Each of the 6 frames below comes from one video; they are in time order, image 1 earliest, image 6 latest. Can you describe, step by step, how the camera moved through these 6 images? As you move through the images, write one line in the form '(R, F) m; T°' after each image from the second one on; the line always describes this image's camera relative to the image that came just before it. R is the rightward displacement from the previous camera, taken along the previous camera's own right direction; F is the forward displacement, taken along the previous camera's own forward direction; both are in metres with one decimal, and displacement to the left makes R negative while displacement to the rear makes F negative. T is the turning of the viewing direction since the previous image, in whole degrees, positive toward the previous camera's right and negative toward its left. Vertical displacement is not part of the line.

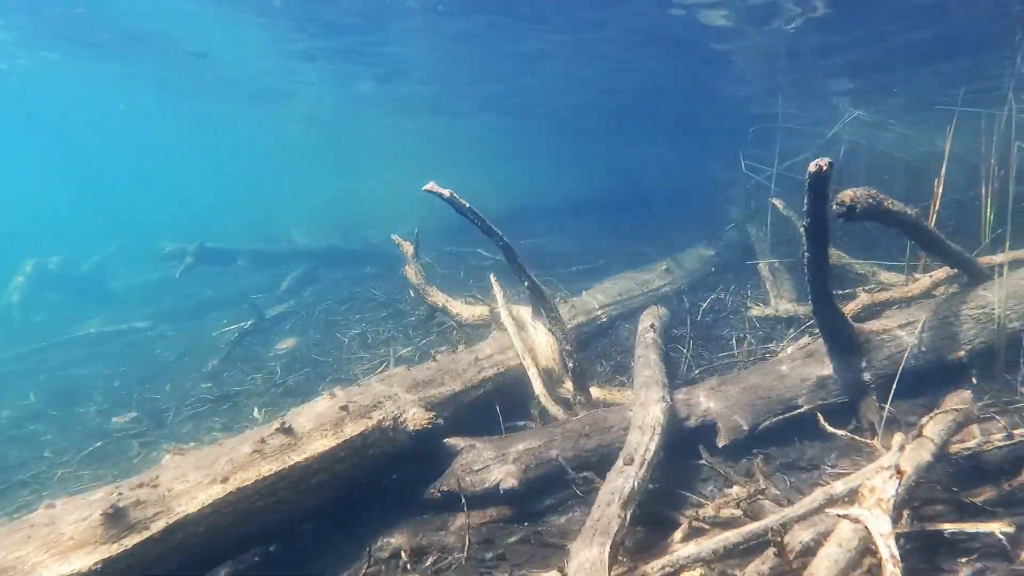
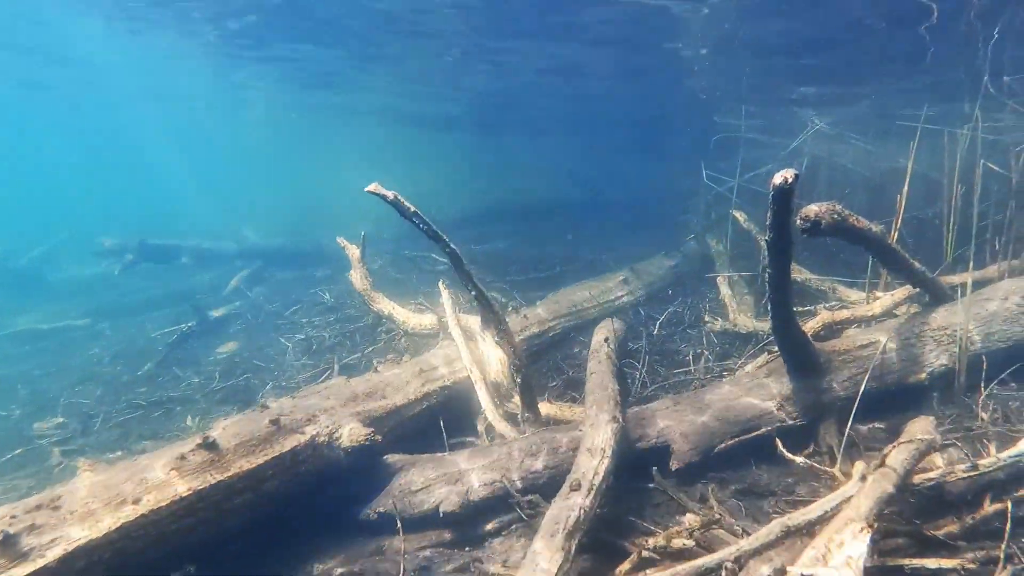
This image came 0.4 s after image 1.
(+0.1, +0.5) m; +2°
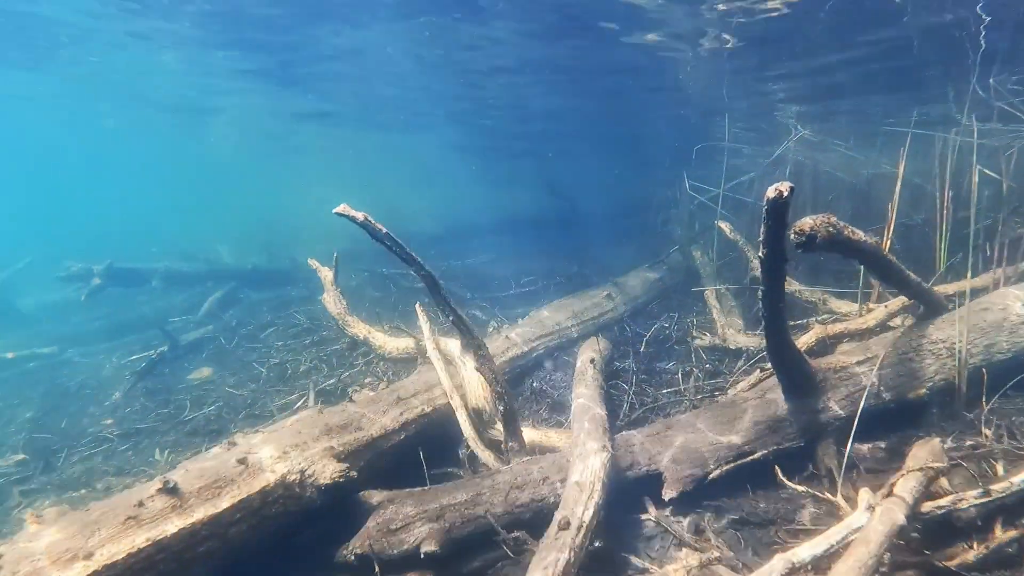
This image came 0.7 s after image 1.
(0.0, +0.4) m; +1°
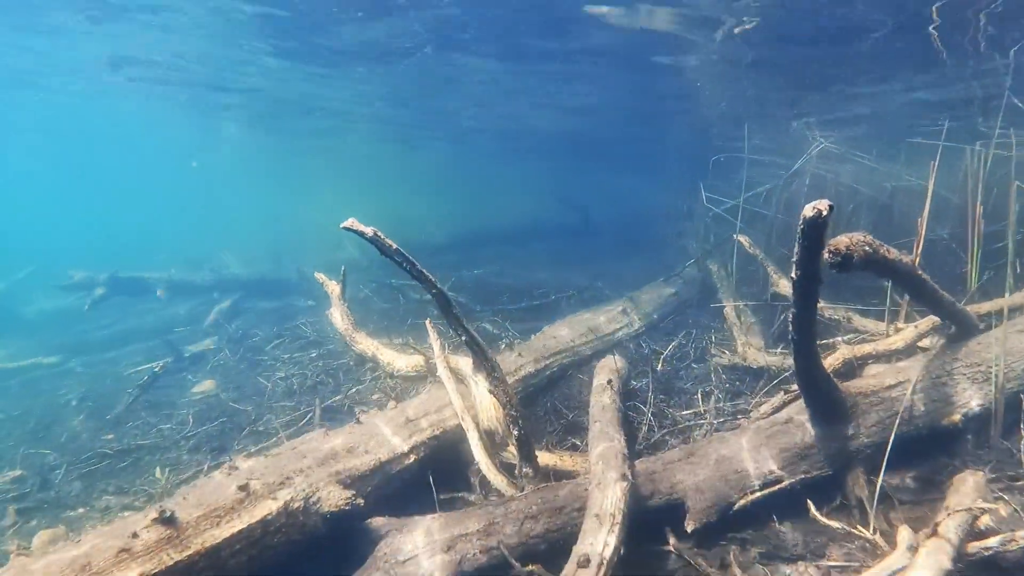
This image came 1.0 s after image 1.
(-0.1, +0.4) m; 0°
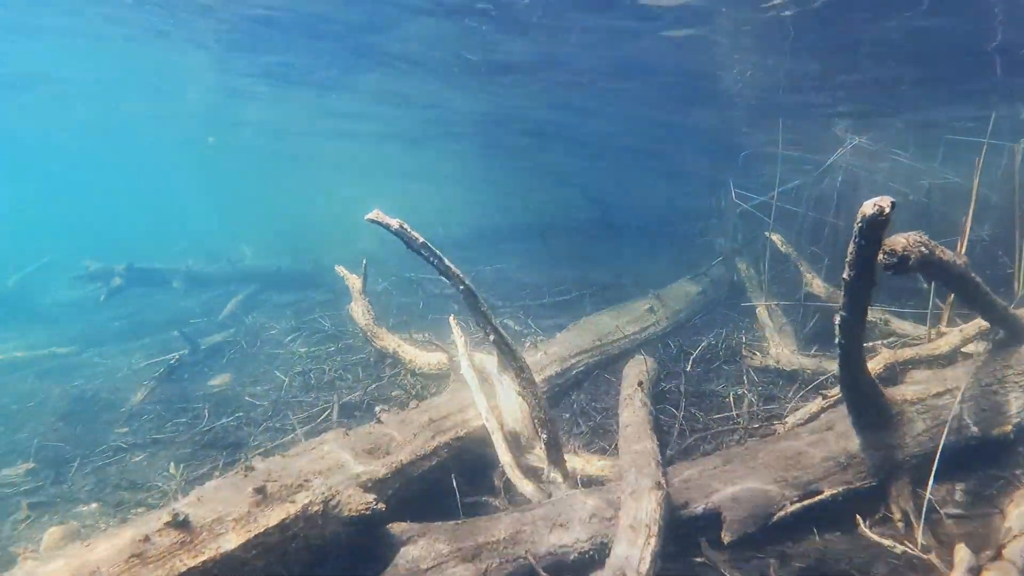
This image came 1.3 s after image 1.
(-0.1, +0.3) m; -1°
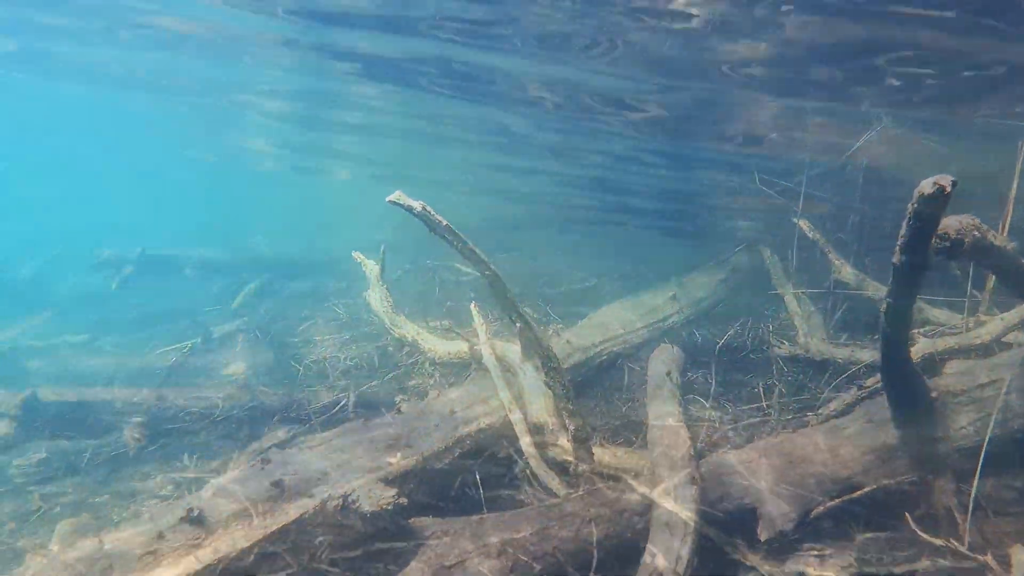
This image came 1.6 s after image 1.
(-0.1, +0.3) m; -1°
